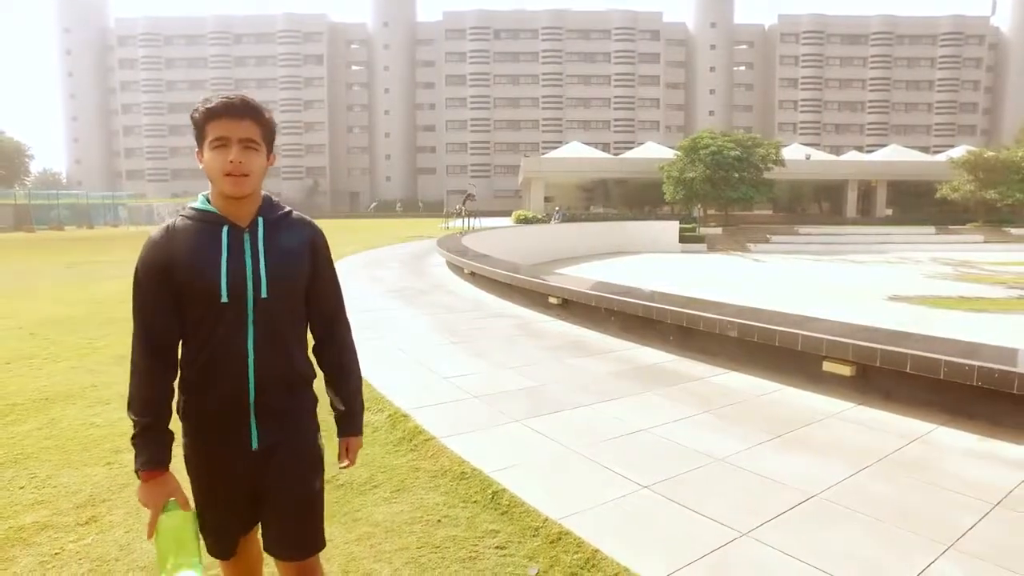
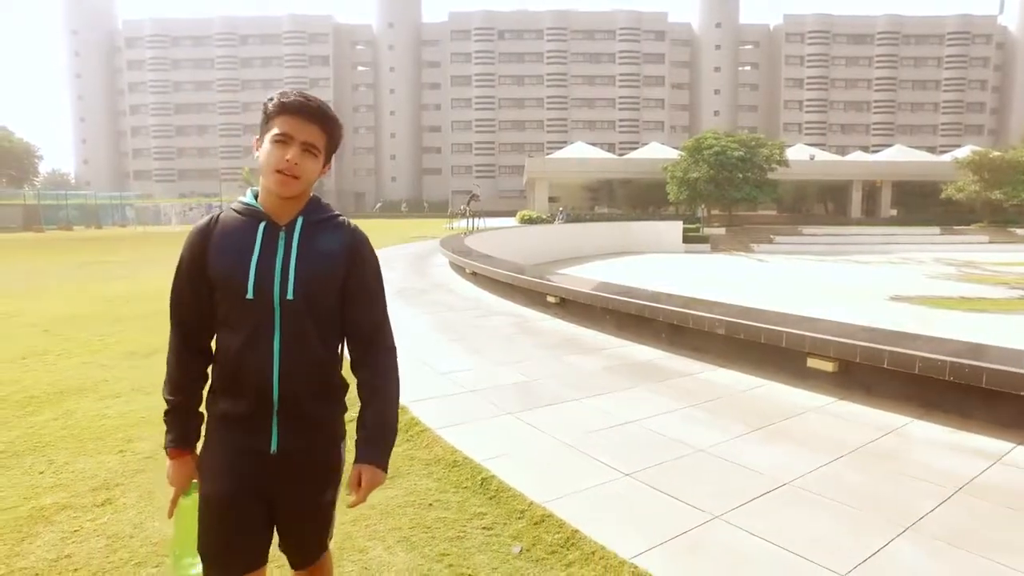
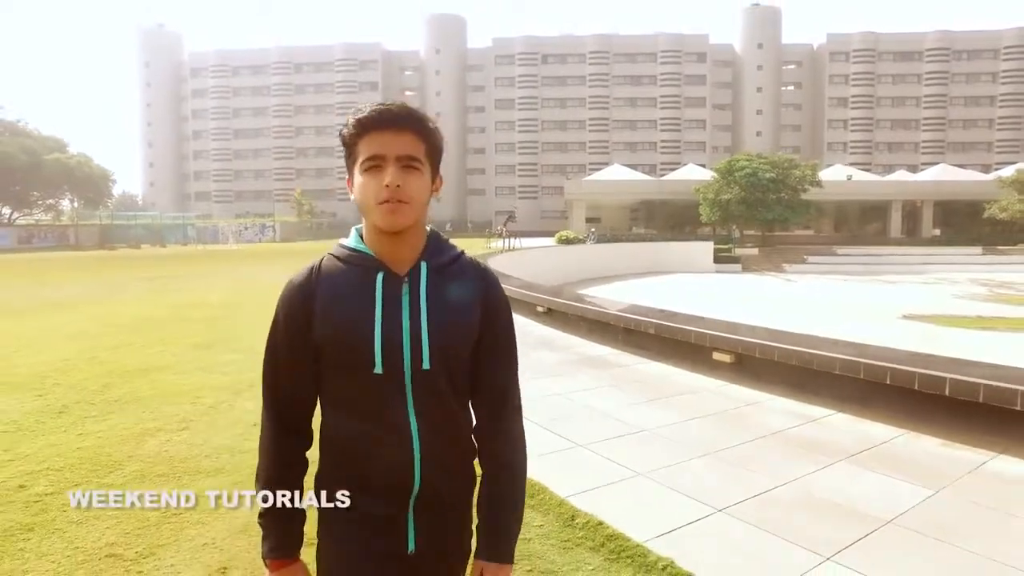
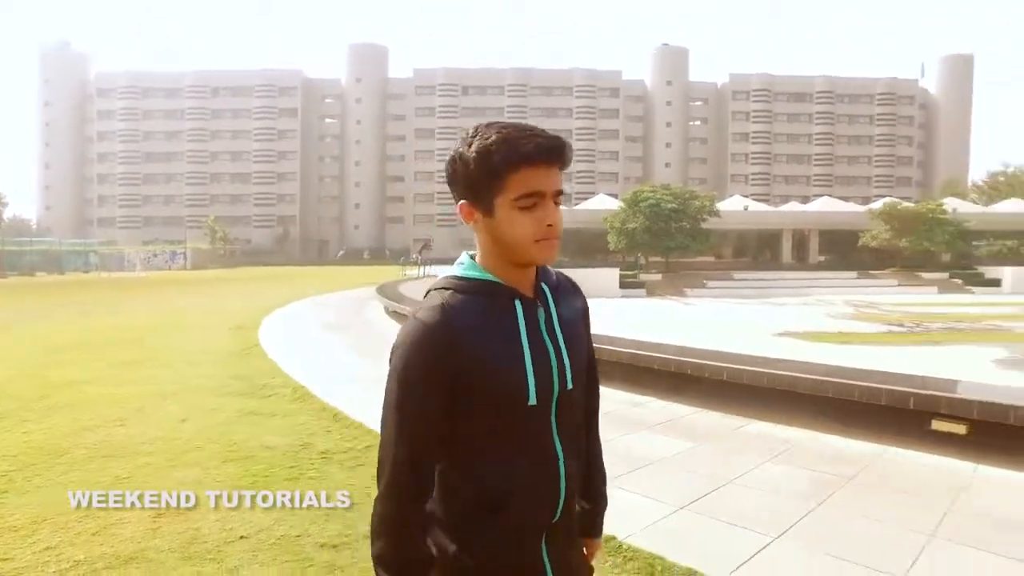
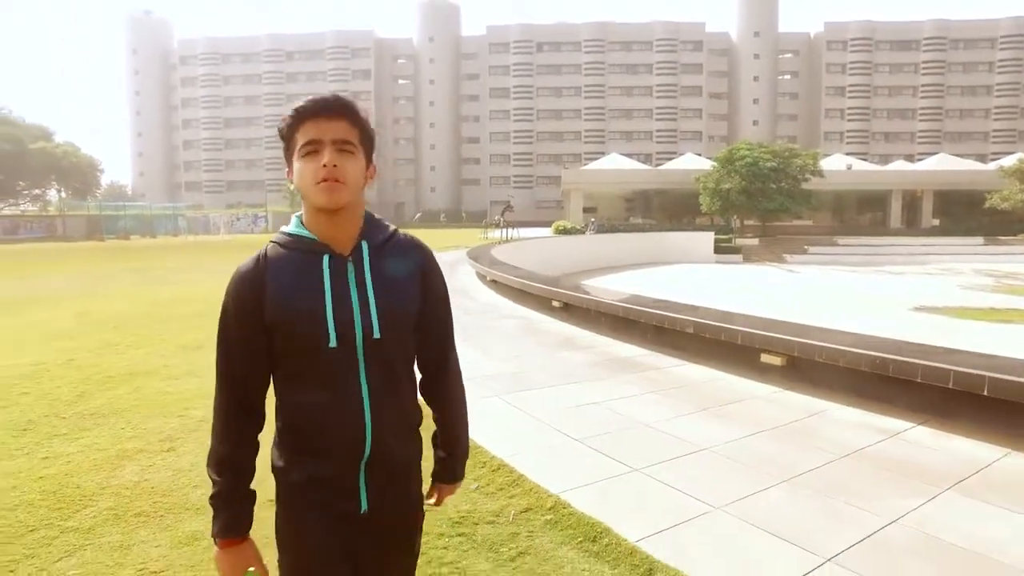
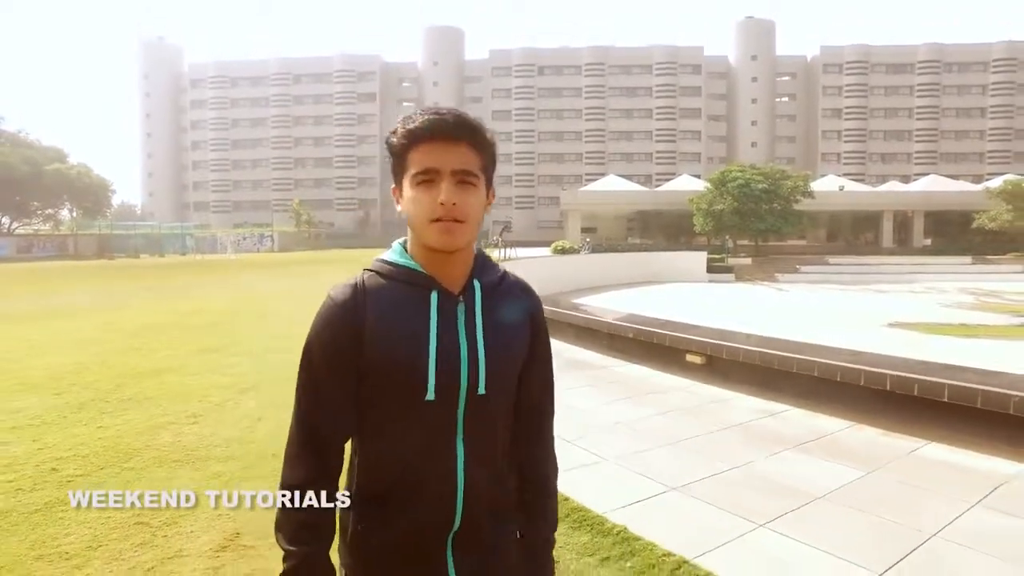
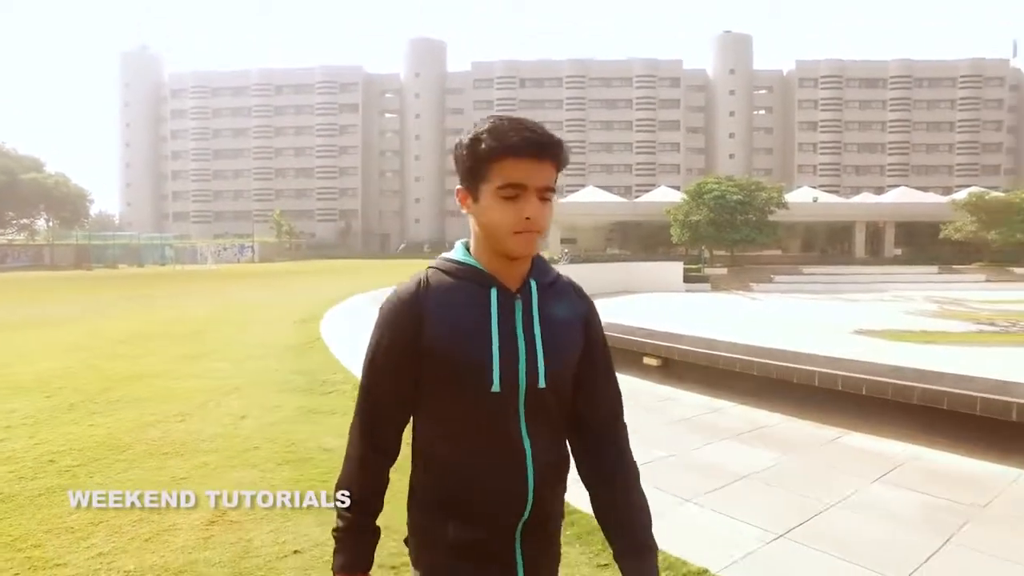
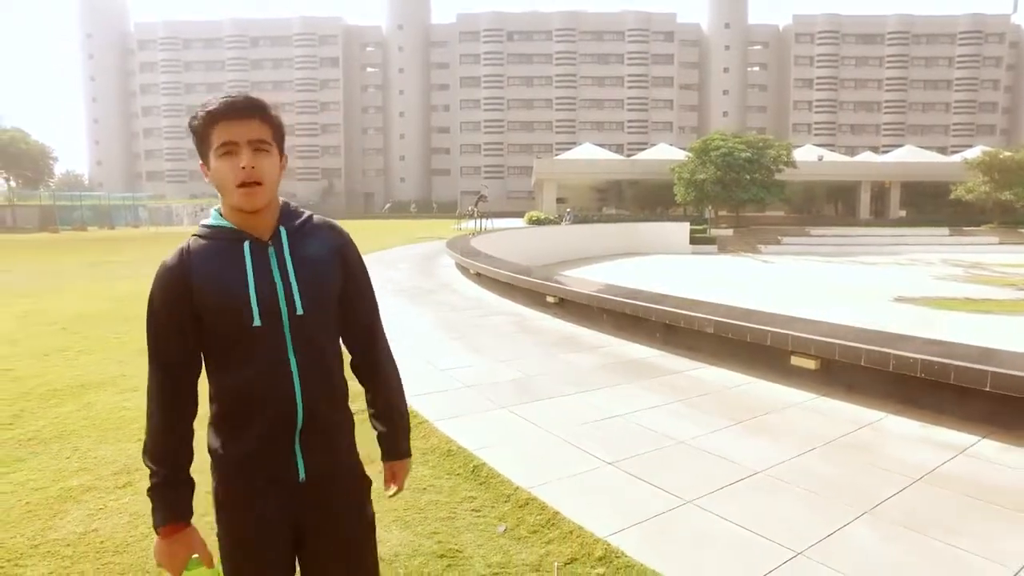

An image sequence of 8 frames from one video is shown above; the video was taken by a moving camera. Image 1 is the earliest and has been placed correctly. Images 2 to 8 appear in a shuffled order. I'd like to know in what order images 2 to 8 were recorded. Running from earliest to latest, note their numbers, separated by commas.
2, 8, 5, 3, 6, 7, 4
